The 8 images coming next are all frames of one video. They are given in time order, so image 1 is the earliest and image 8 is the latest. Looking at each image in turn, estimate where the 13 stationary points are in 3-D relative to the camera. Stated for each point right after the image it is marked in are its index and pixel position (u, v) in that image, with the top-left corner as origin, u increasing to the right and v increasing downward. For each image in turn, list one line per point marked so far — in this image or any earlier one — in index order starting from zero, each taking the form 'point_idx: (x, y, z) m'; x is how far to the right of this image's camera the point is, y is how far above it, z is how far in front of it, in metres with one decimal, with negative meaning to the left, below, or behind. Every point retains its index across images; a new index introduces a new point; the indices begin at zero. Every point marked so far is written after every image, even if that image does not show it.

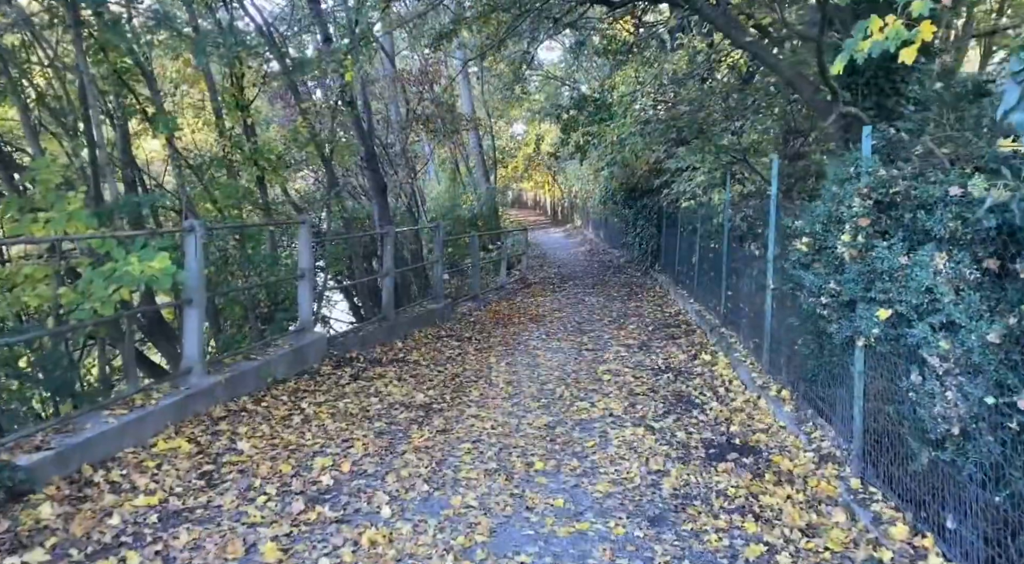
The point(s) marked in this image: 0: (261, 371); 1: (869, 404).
0: (-2.0, -0.7, +5.7) m
1: (+1.8, -0.6, +3.5) m
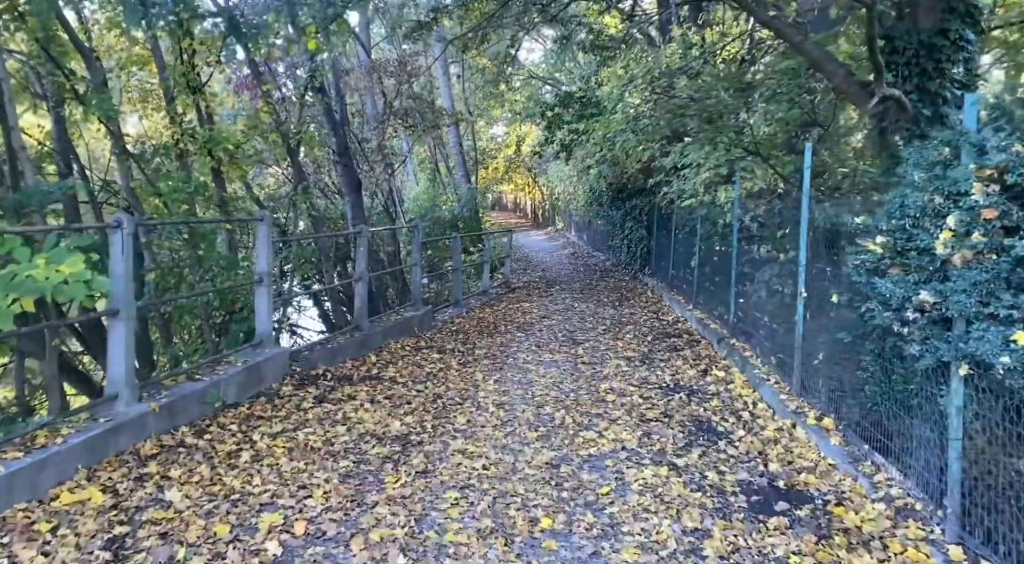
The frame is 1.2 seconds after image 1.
0: (-2.1, -0.8, +4.8) m
1: (+1.8, -0.6, +2.7) m
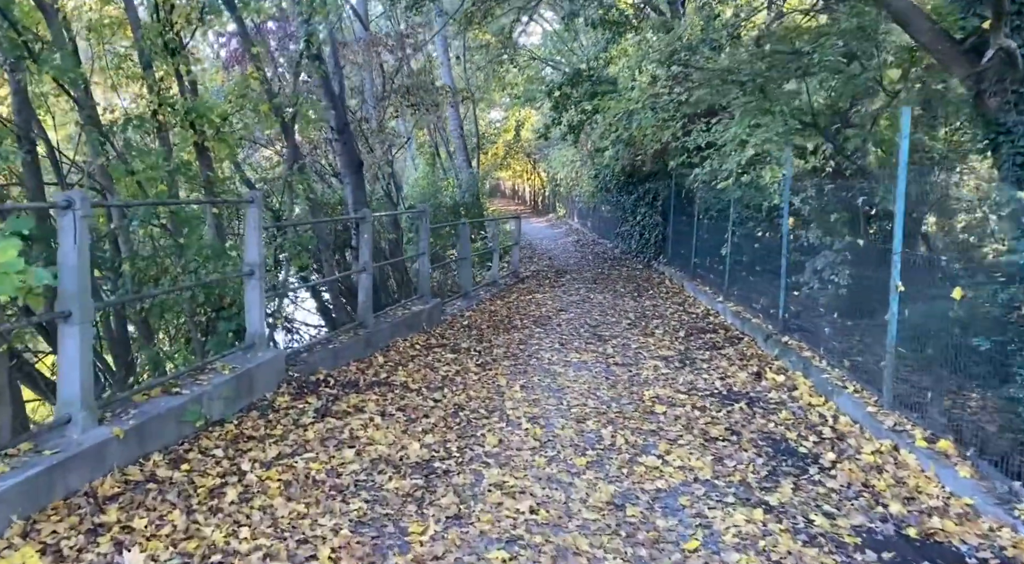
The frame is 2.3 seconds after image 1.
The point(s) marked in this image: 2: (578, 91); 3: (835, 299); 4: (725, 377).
0: (-1.8, -0.7, +4.0) m
1: (+2.0, -0.6, +1.9) m
2: (+1.5, +4.4, +16.5) m
3: (+2.9, -0.2, +6.4) m
4: (+1.7, -0.8, +5.9) m
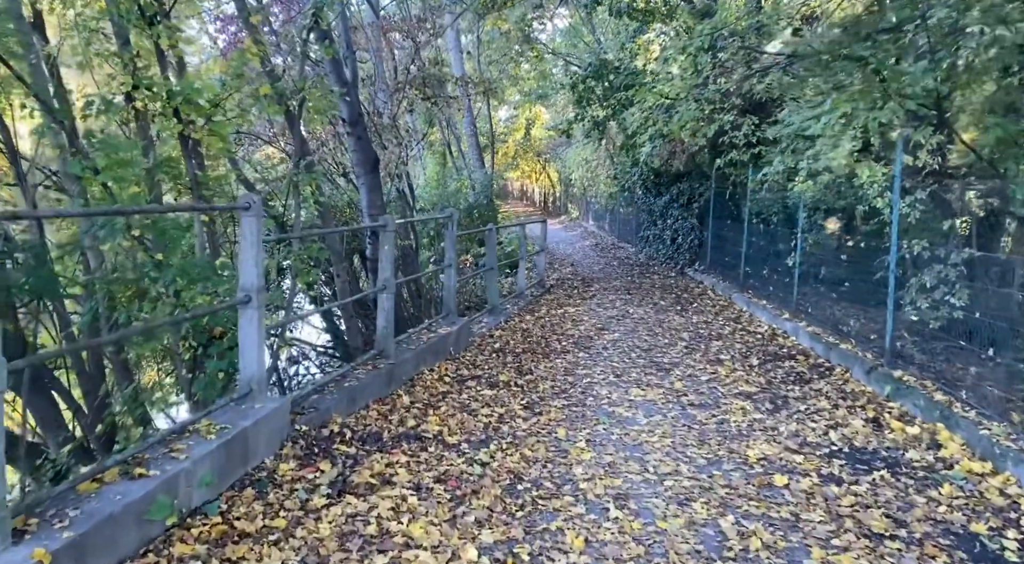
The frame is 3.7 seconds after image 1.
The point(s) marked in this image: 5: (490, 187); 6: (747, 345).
0: (-1.4, -0.9, +2.8) m
1: (+2.4, -0.8, +0.8) m
2: (+2.0, +4.2, +15.3) m
3: (+3.3, -0.3, +5.2) m
4: (+2.1, -0.9, +4.7) m
5: (-0.5, +1.9, +14.6) m
6: (+2.5, -0.7, +7.6) m
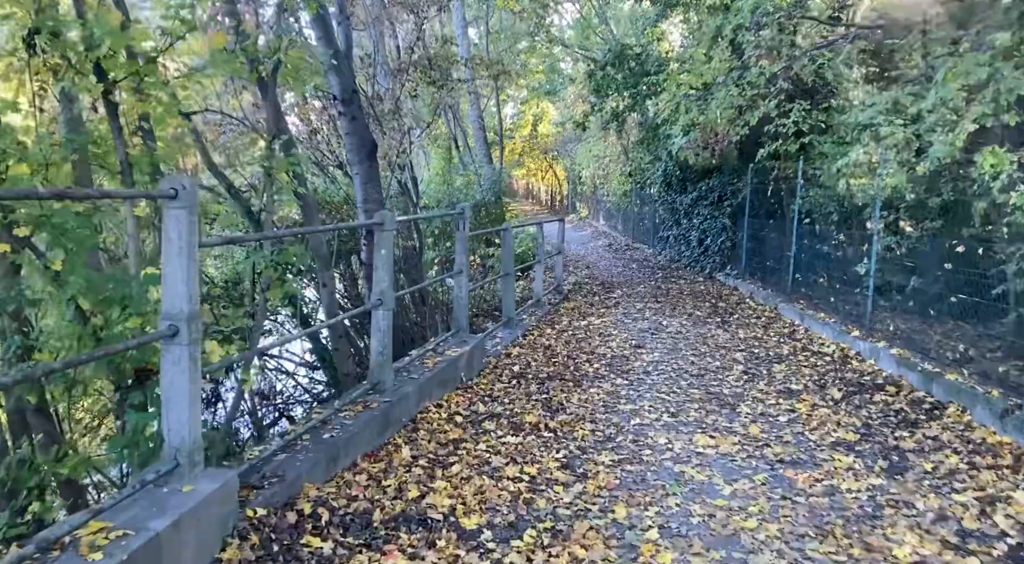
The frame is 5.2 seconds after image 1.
0: (-1.3, -1.0, +1.6) m
1: (+2.6, -0.9, -0.5) m
2: (+2.2, +4.1, +14.1) m
3: (+3.5, -0.4, +3.9) m
4: (+2.3, -1.1, +3.5) m
5: (-0.2, +1.9, +13.3) m
6: (+2.7, -0.8, +6.3) m
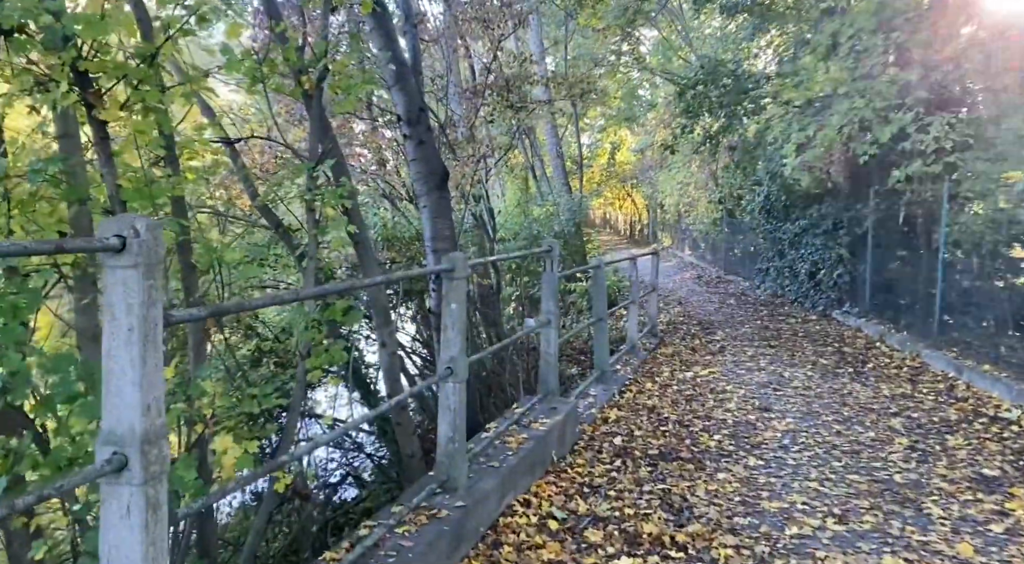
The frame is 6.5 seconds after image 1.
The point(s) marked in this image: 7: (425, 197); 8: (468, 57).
0: (-1.0, -1.2, +0.6) m
1: (+2.6, -1.0, -1.9) m
2: (+3.7, +3.4, +12.8) m
3: (+3.9, -0.7, +2.5) m
4: (+2.7, -1.3, +2.1) m
5: (+1.2, +1.2, +12.3) m
6: (+3.4, -1.1, +4.8) m
7: (-0.6, +0.6, +5.2) m
8: (-0.5, +2.8, +8.8) m
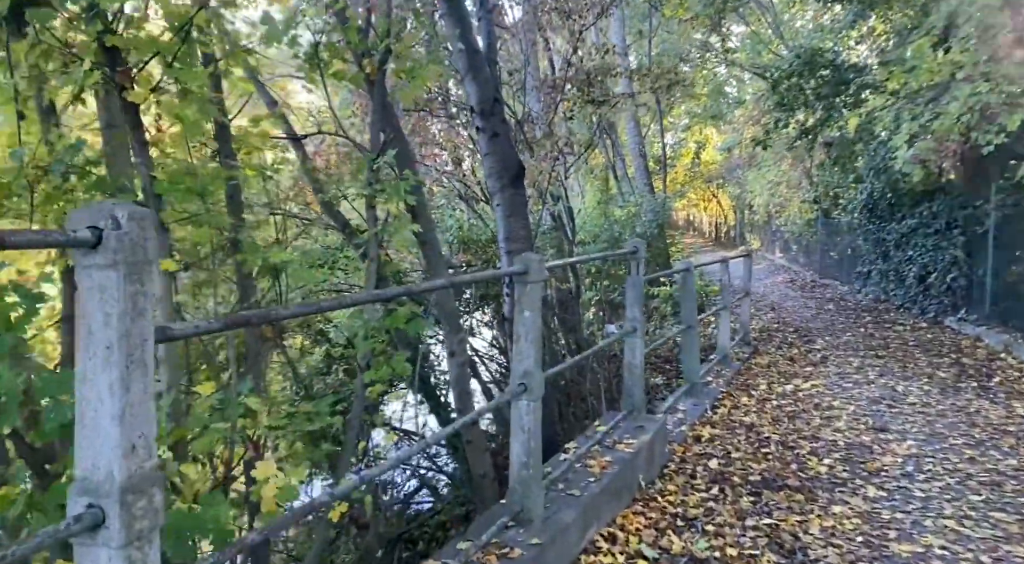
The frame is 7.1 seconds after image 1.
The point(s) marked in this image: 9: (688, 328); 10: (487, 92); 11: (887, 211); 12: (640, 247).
0: (-1.0, -1.2, +0.2) m
1: (+2.3, -1.0, -2.6) m
2: (+5.1, +3.4, +11.9) m
3: (+4.1, -0.7, +1.6) m
4: (+2.9, -1.3, +1.3) m
5: (+2.5, +1.1, +11.7) m
6: (+3.9, -1.1, +4.0) m
7: (-0.1, +0.6, +4.8) m
8: (+0.4, +2.7, +8.4) m
9: (+1.5, -0.4, +6.1) m
10: (-0.2, +1.2, +4.7) m
11: (+6.7, +1.3, +12.8) m
12: (+0.9, +0.2, +4.7) m
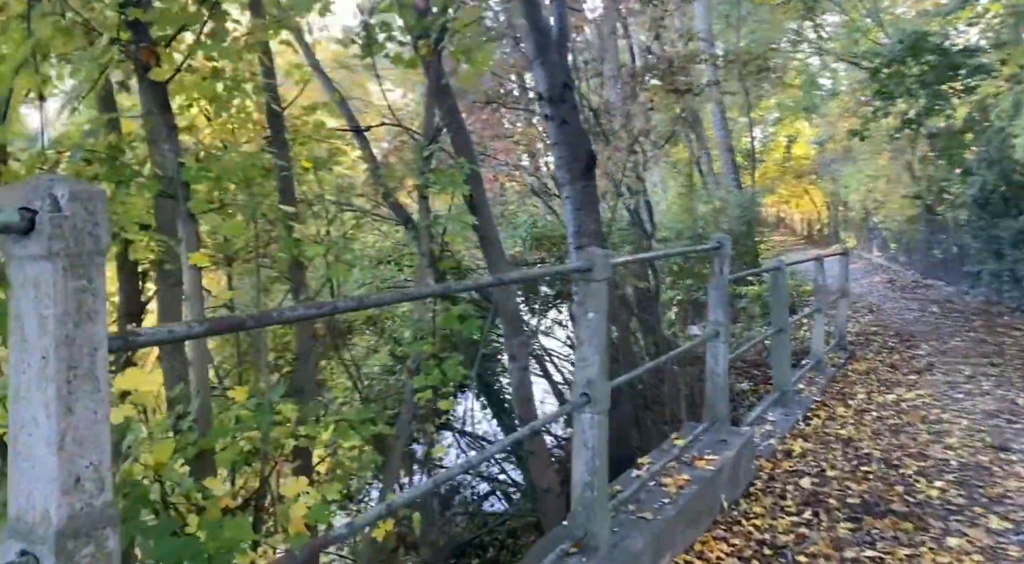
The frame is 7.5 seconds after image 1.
0: (-1.1, -1.2, +0.1) m
1: (+1.9, -1.0, -3.1) m
2: (+6.3, +3.4, +11.0) m
3: (+4.2, -0.7, +0.8) m
4: (+2.9, -1.3, +0.7) m
5: (+3.7, +1.1, +11.0) m
6: (+4.2, -1.2, +3.3) m
7: (+0.4, +0.6, +4.4) m
8: (+1.3, +2.7, +8.0) m
9: (+2.1, -0.4, +5.6) m
10: (+0.3, +1.2, +4.4) m
11: (+8.0, +1.2, +11.7) m
12: (+1.3, +0.2, +4.3) m
